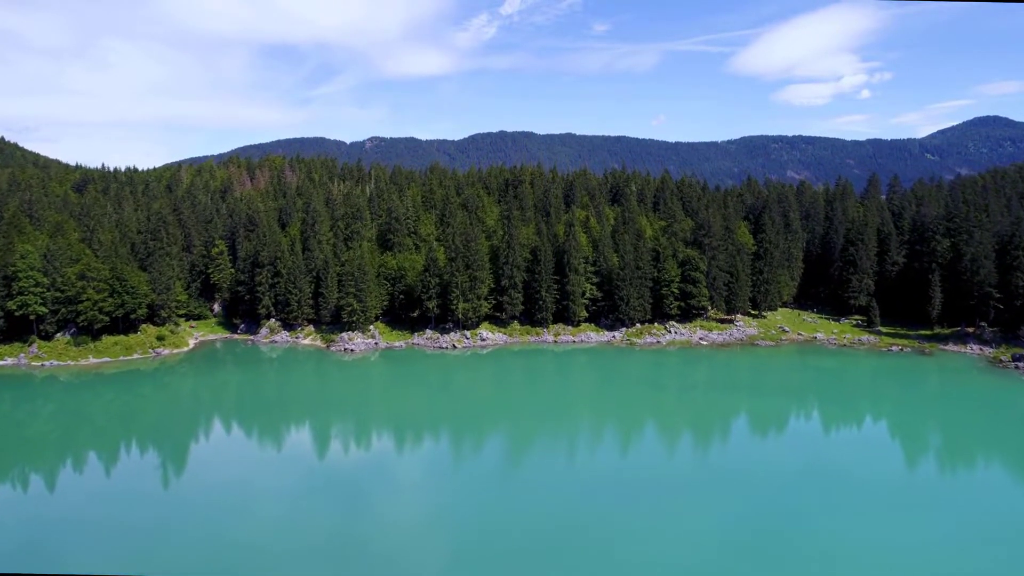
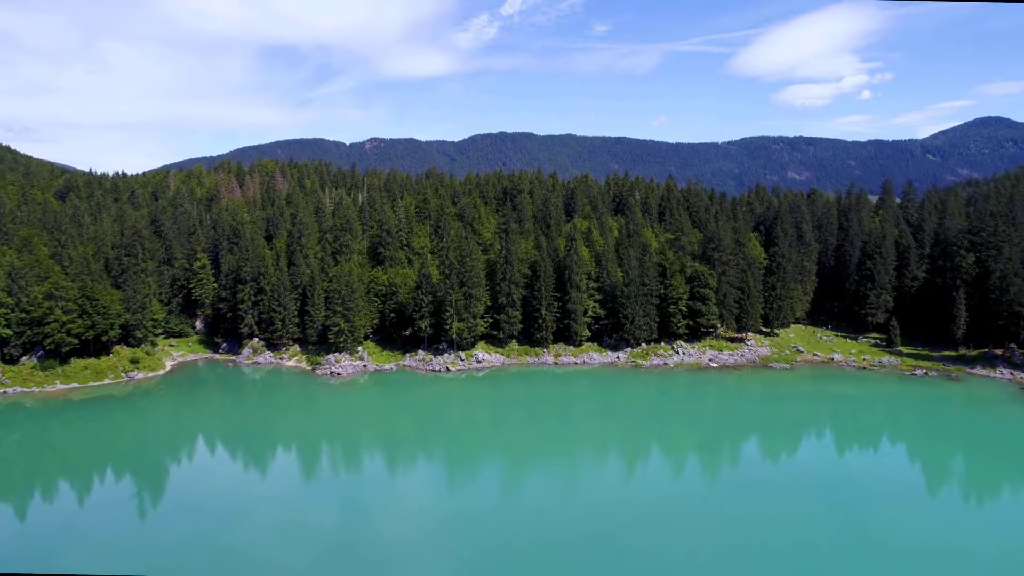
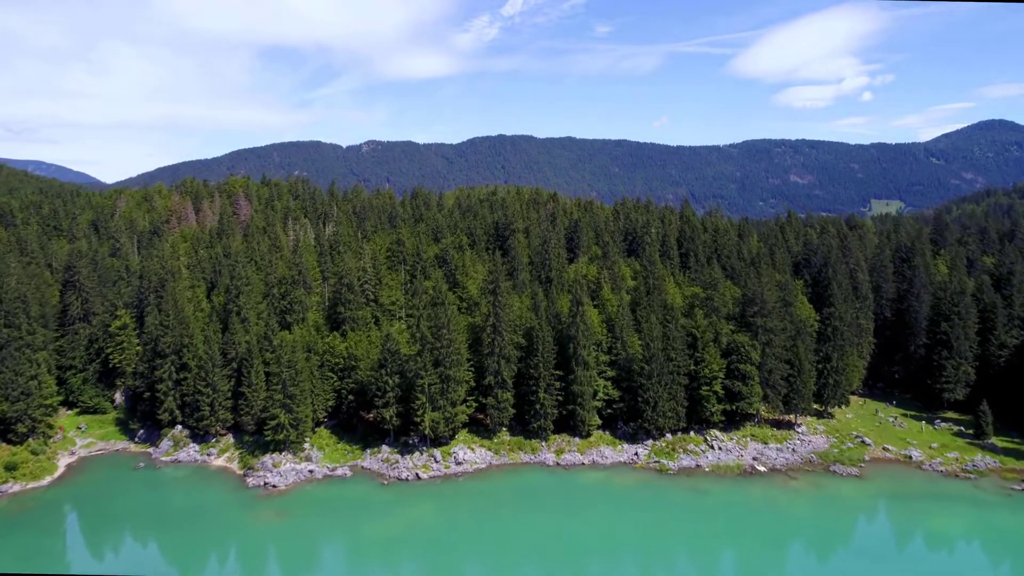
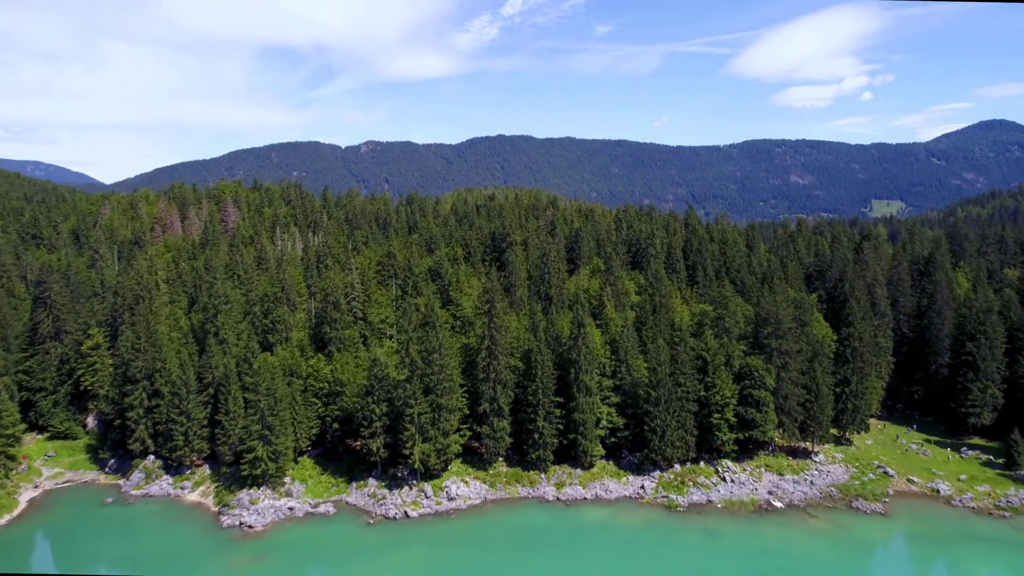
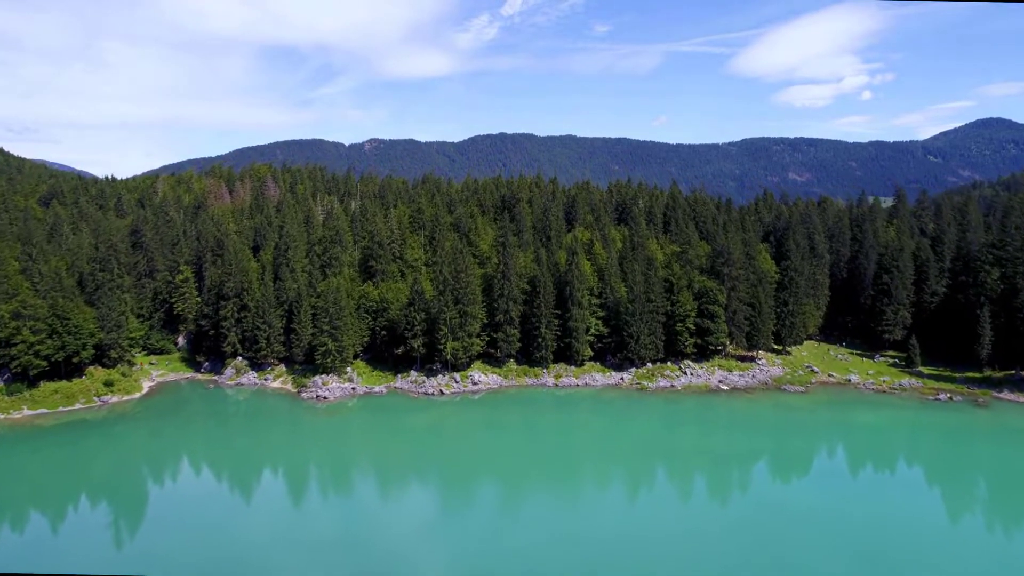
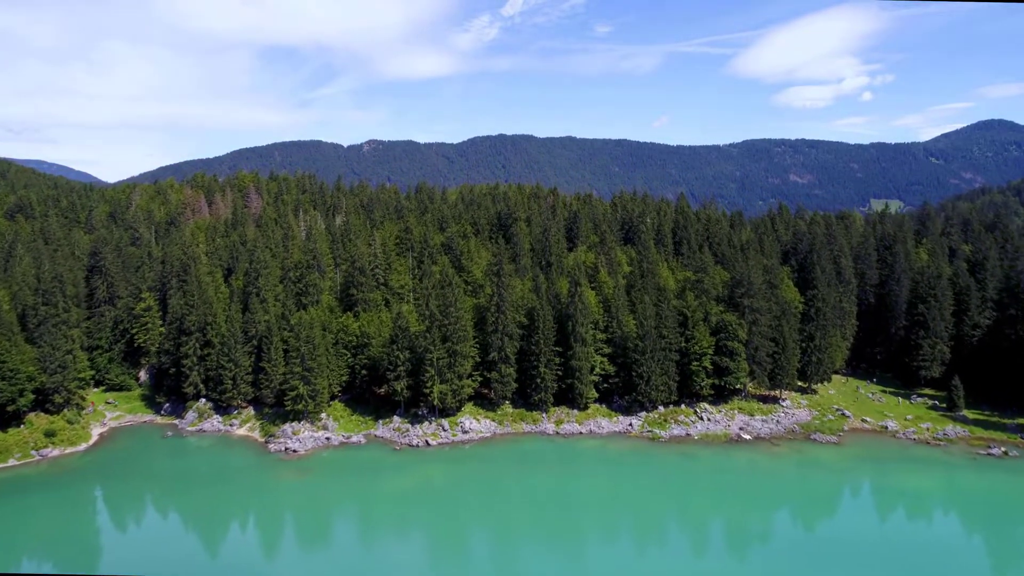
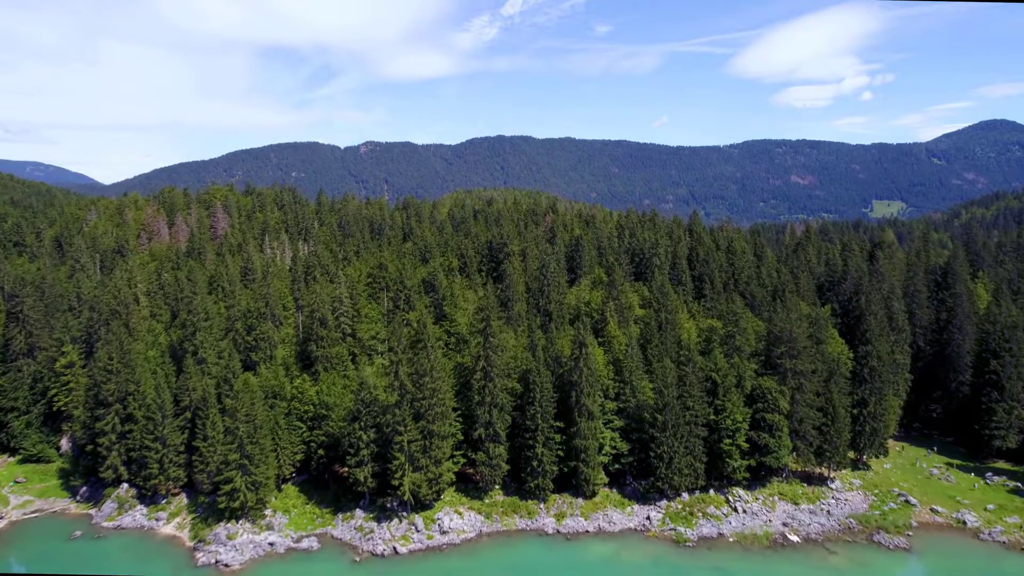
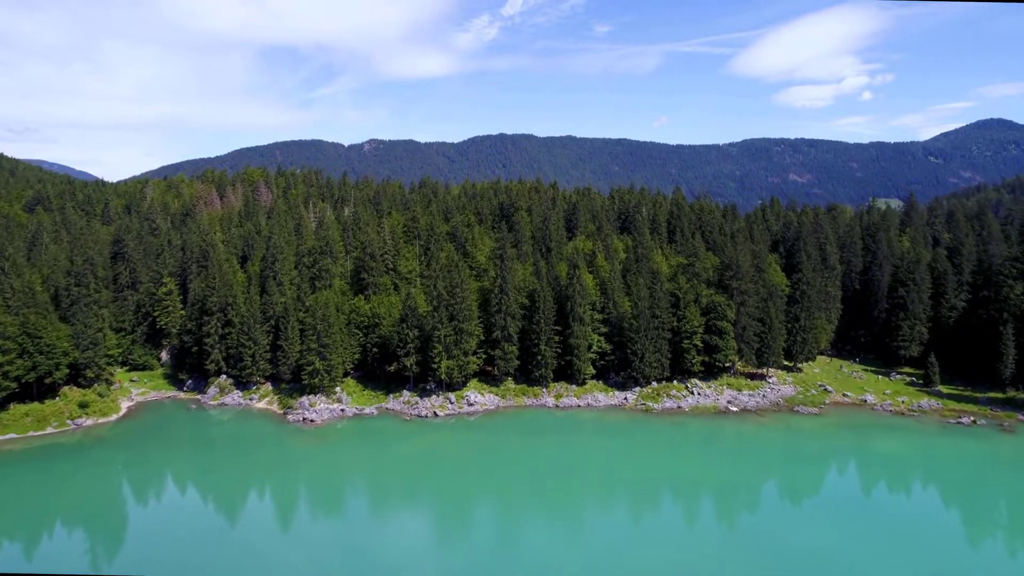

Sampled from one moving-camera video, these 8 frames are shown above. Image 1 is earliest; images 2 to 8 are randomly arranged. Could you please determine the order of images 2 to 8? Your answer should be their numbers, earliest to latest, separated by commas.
2, 5, 8, 6, 3, 4, 7
